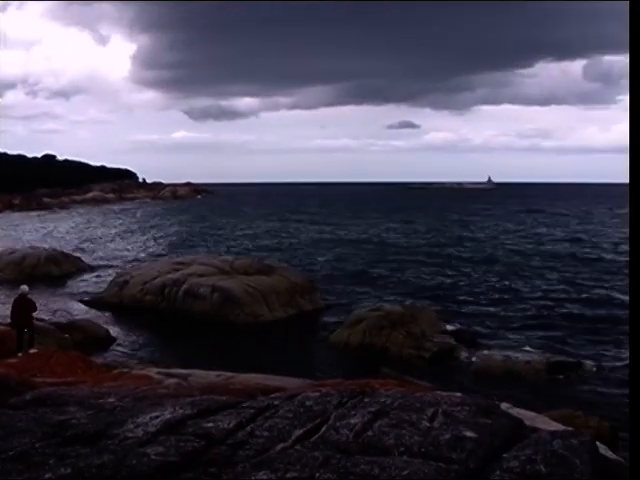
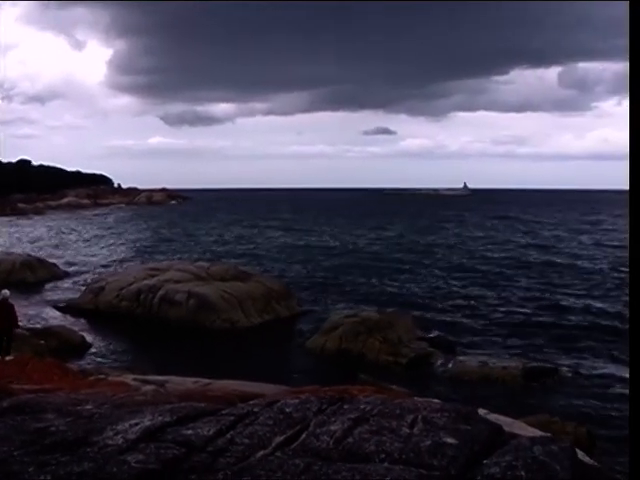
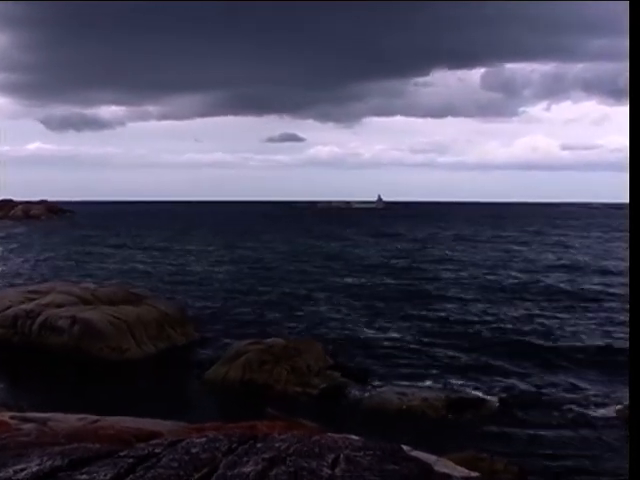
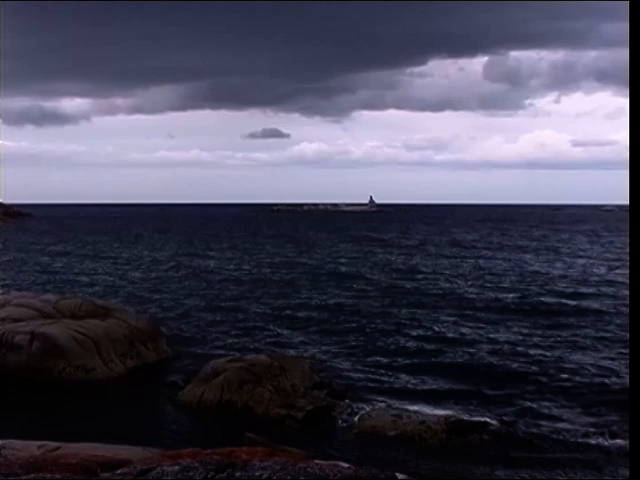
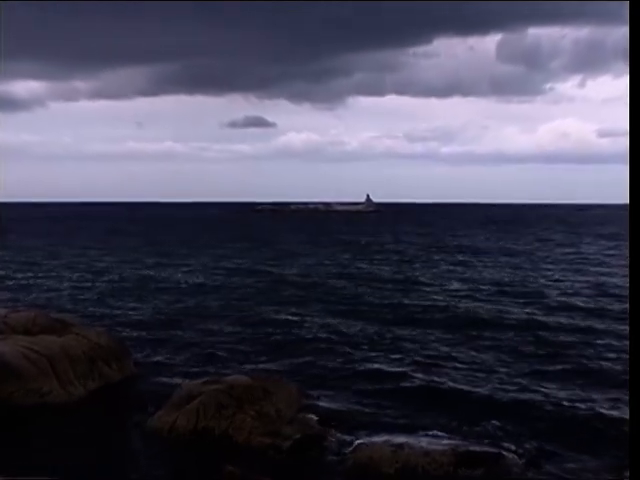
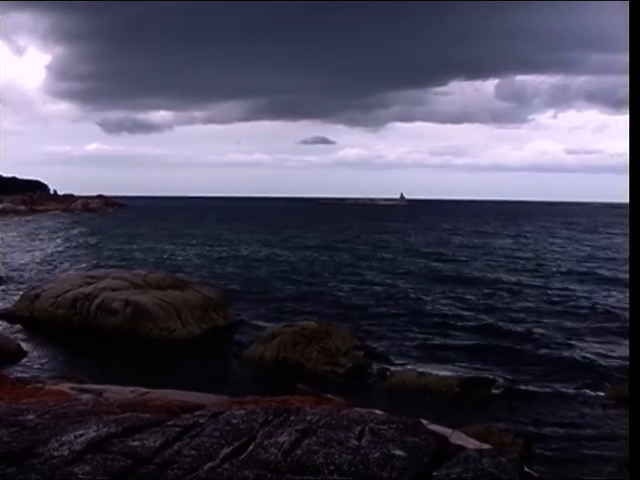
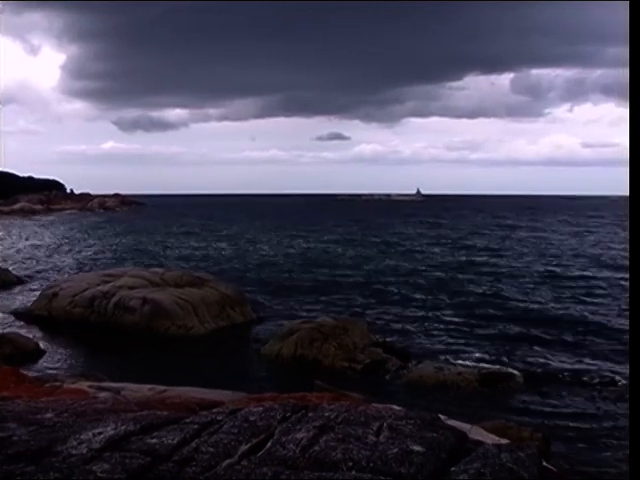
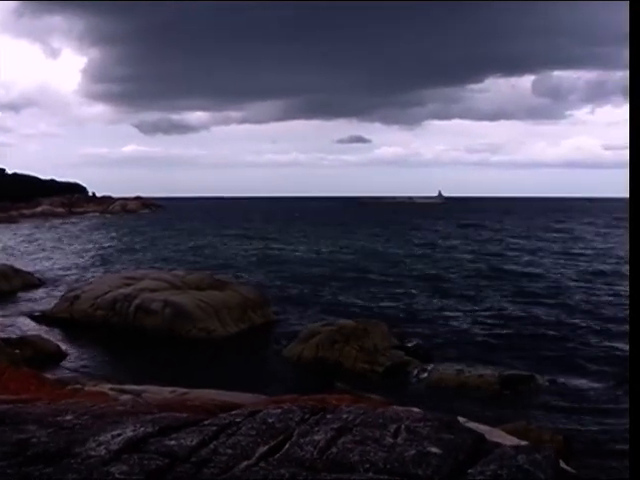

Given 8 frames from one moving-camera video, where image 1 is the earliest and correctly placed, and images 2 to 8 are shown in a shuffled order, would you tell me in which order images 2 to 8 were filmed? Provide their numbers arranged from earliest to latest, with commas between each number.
2, 8, 7, 6, 3, 4, 5
